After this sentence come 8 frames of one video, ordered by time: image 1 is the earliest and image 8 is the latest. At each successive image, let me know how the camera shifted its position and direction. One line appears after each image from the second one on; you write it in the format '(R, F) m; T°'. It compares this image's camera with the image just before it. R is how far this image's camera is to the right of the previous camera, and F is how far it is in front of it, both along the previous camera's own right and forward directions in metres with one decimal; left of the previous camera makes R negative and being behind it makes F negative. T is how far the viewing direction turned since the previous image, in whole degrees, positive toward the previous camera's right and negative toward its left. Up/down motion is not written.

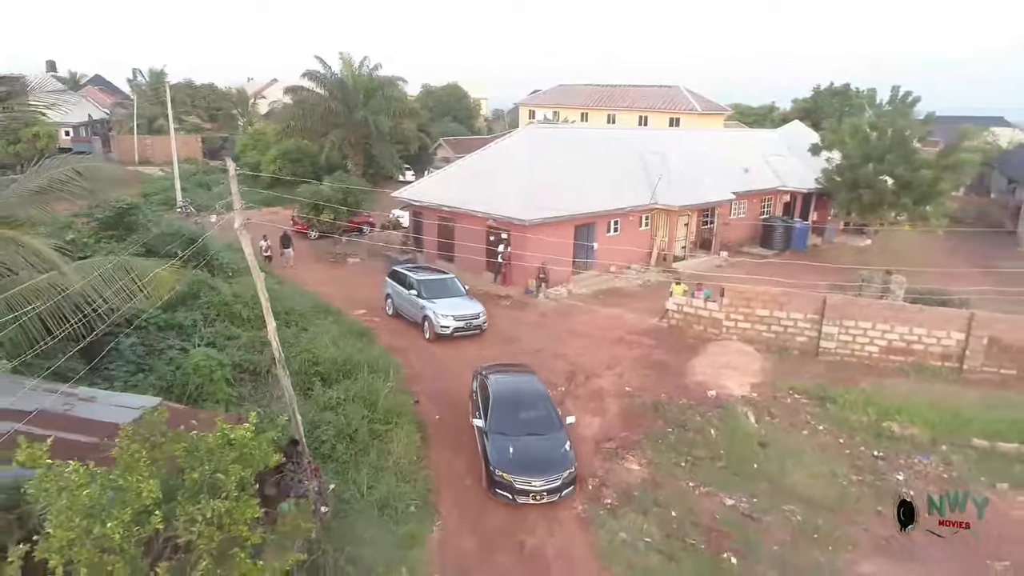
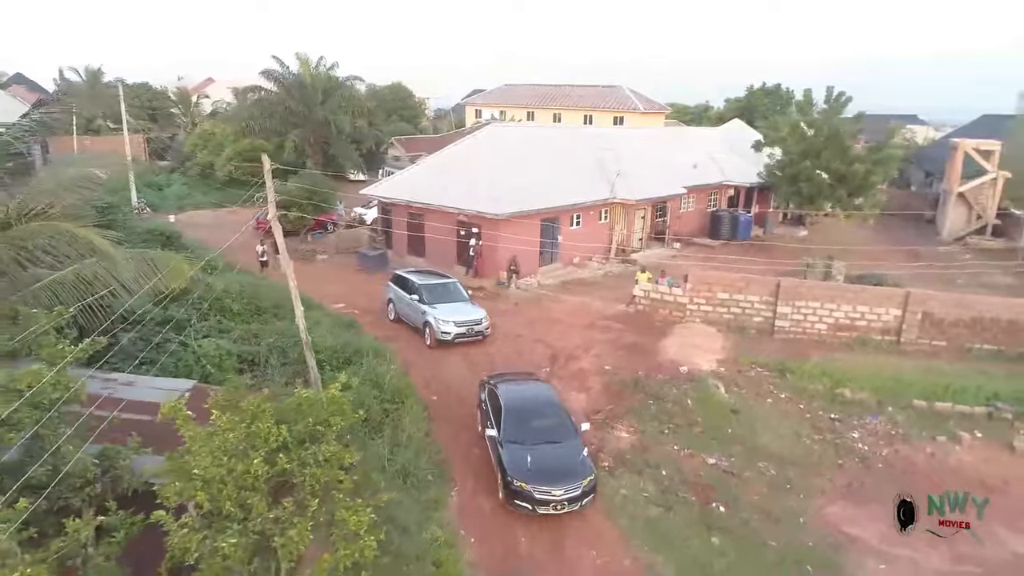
(-1.1, -0.9) m; +5°
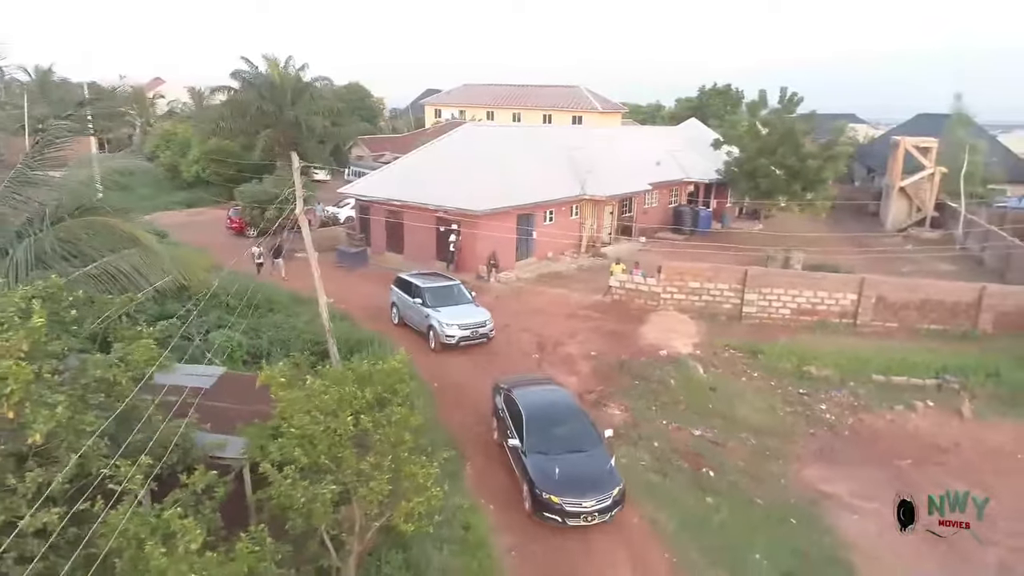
(-0.9, -0.9) m; +4°
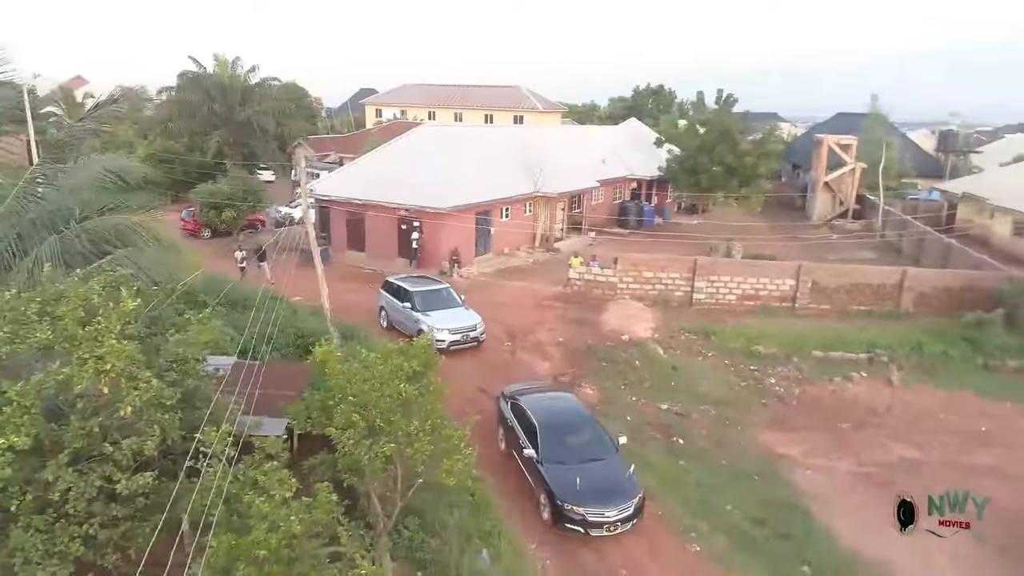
(-0.9, -1.0) m; +5°
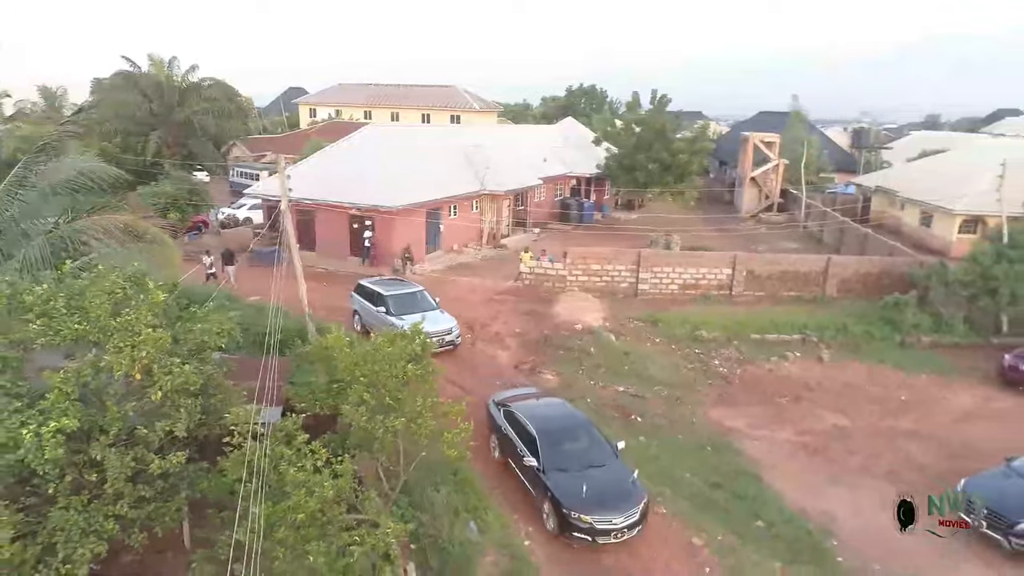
(-0.7, -0.7) m; +5°
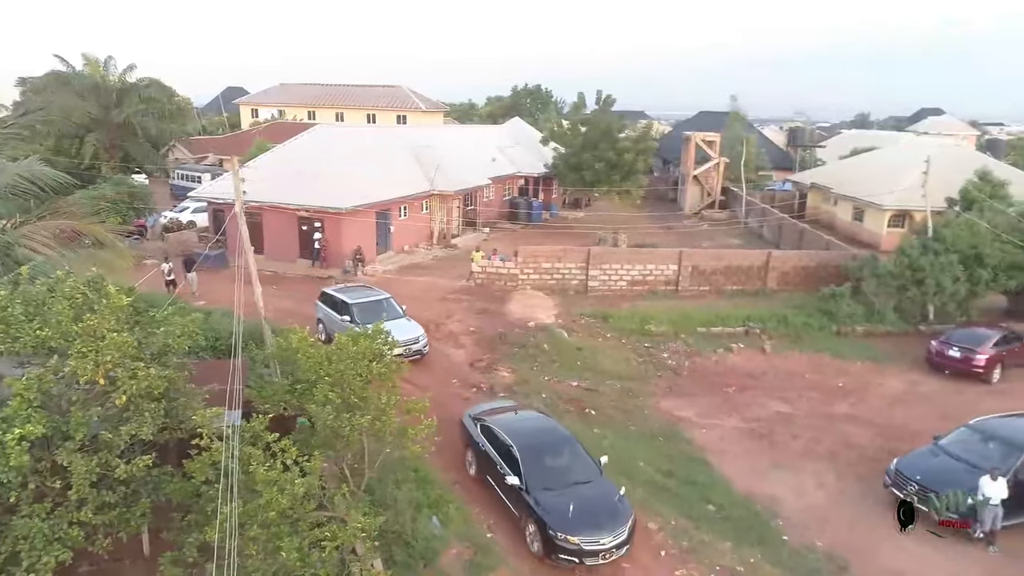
(-0.1, -0.3) m; +4°
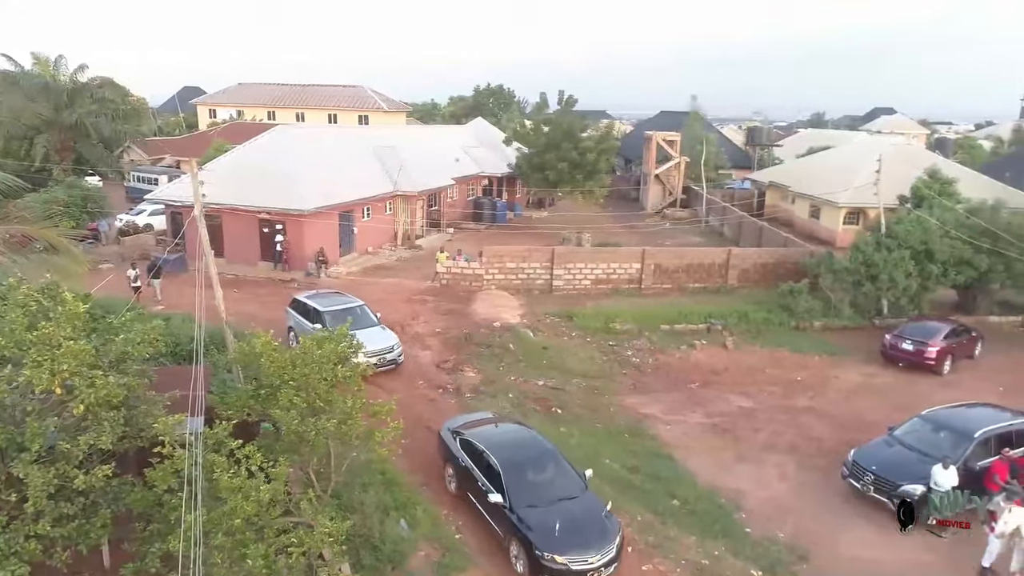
(0.0, 0.0) m; +3°
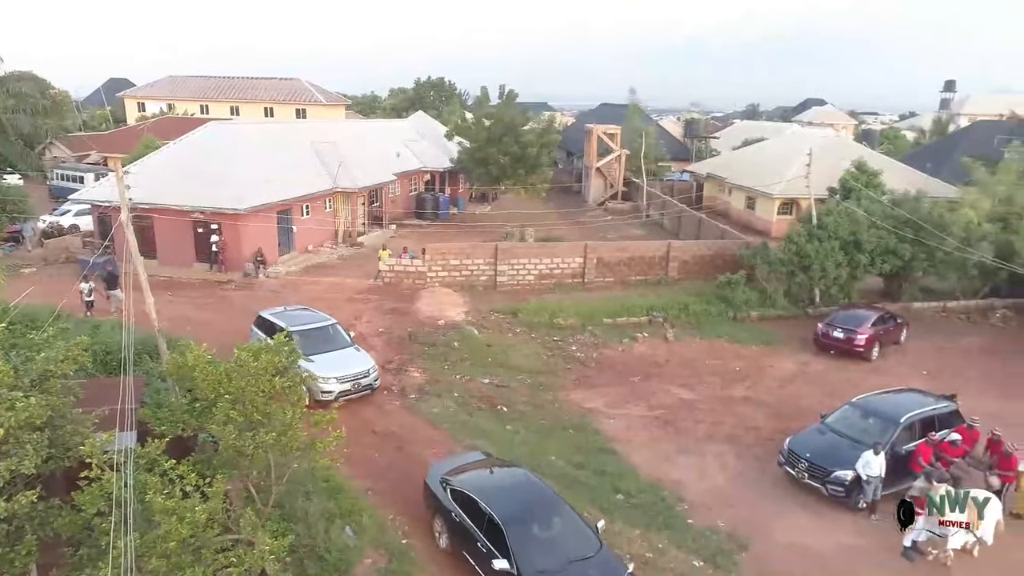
(+0.1, 0.0) m; +4°
